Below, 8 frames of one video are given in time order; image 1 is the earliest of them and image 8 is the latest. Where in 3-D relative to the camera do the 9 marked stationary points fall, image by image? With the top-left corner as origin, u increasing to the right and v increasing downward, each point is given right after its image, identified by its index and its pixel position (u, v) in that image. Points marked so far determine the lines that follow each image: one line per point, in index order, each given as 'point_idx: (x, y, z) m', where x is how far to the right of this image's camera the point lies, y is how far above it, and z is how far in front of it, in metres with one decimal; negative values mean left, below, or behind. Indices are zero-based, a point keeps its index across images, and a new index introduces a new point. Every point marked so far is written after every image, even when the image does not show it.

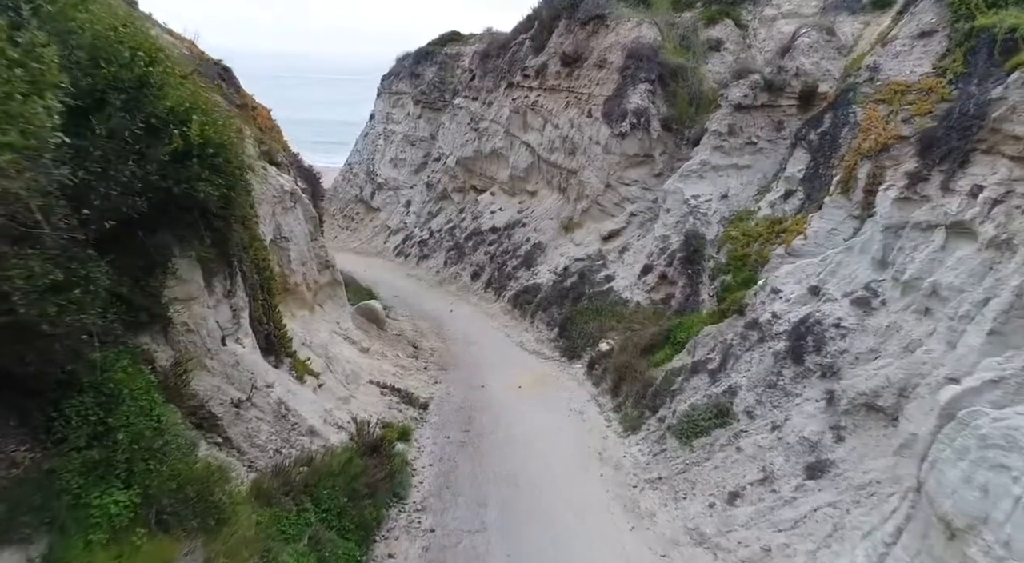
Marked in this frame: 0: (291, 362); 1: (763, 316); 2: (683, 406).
0: (-3.9, -1.5, +14.7) m
1: (+4.3, -0.6, +14.1) m
2: (+2.9, -2.1, +13.9) m
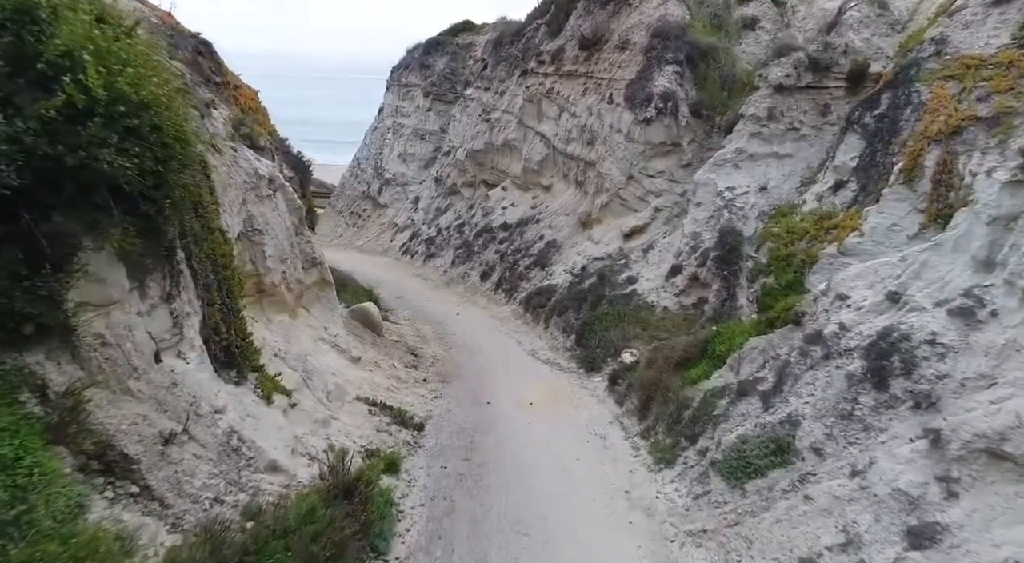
0: (-3.8, -1.5, +12.3) m
1: (+4.4, -0.6, +11.6) m
2: (+3.0, -2.2, +11.4) m
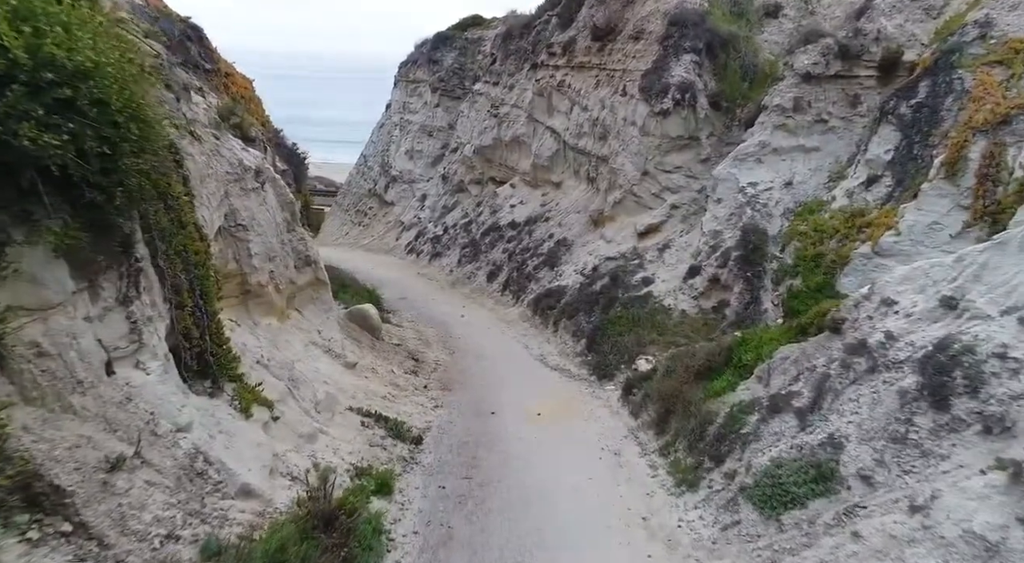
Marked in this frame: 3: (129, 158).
0: (-3.7, -1.5, +11.1) m
1: (+4.5, -0.7, +10.3) m
2: (+3.1, -2.2, +10.1) m
3: (-4.1, +1.3, +8.7) m
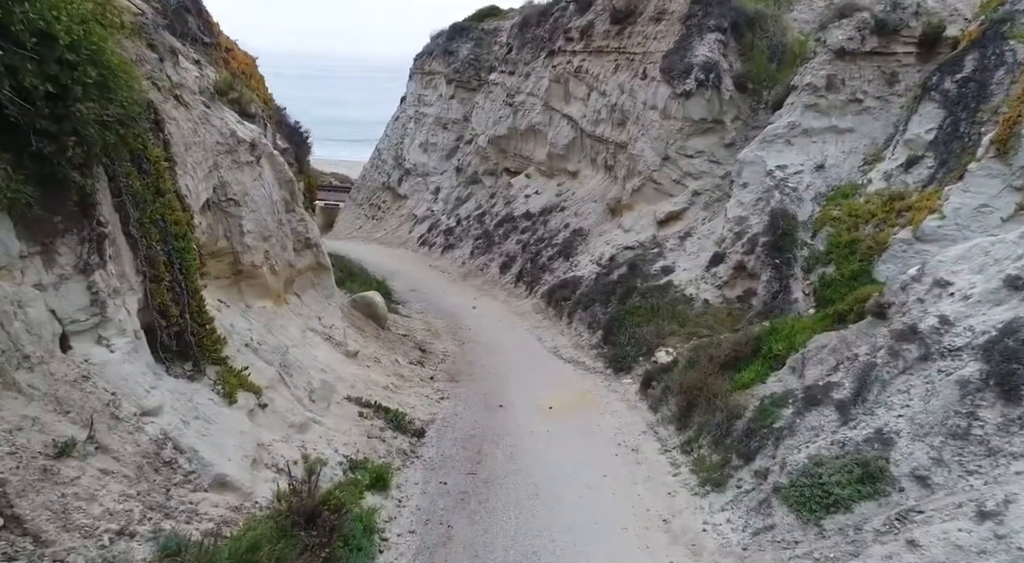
0: (-3.6, -1.1, +10.1) m
1: (+4.6, -0.4, +9.2) m
2: (+3.1, -1.9, +9.0) m
3: (-4.0, +1.7, +7.7) m
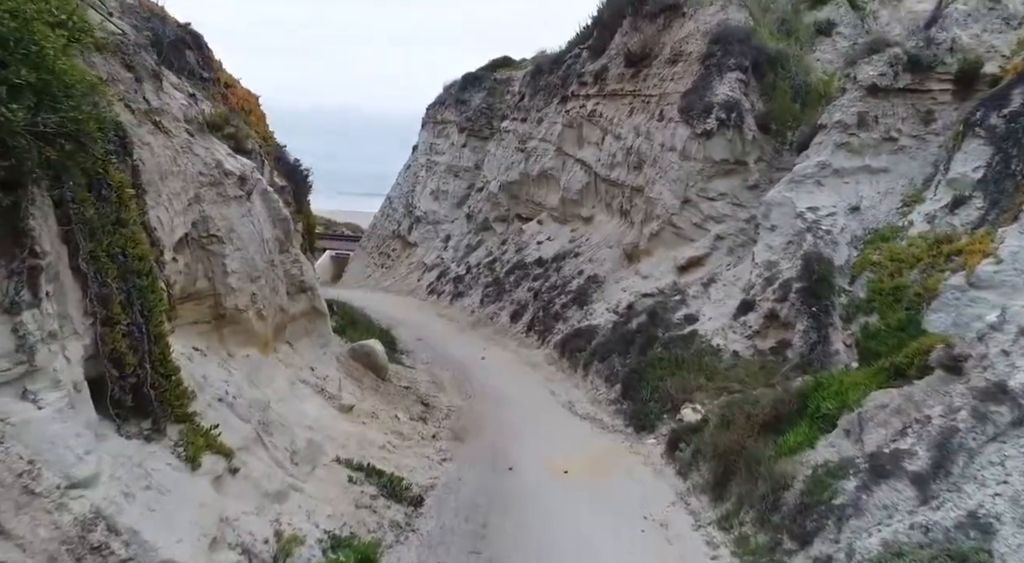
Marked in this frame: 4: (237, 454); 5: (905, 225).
0: (-3.5, -1.6, +8.7) m
1: (+4.7, -0.9, +7.7) m
2: (+3.2, -2.4, +7.5) m
3: (-3.9, +1.3, +6.5) m
4: (-3.1, -2.0, +9.4) m
5: (+7.6, +1.1, +15.9) m
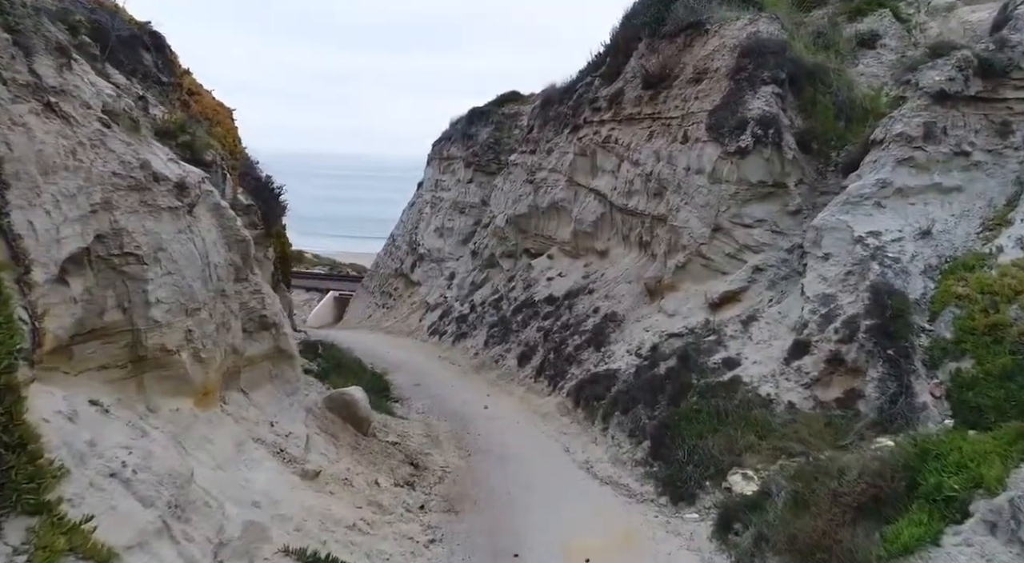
0: (-3.5, -1.8, +5.9) m
1: (+4.7, -1.1, +4.8) m
2: (+3.2, -2.5, +4.6) m
3: (-3.9, +1.3, +3.9) m
4: (-3.1, -2.2, +6.6) m
5: (+7.7, +0.5, +13.1) m
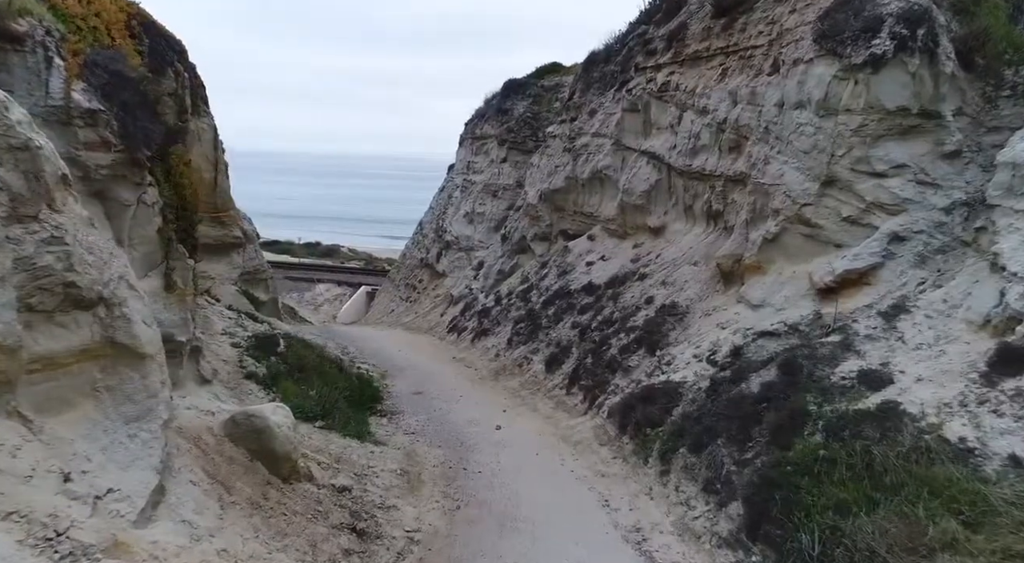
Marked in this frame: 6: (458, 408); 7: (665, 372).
0: (-3.9, -1.3, +0.4) m
1: (+4.2, -0.6, -1.1) m
2: (+2.7, -2.1, -1.3) m
3: (-4.4, +1.8, -1.6) m
4: (-3.5, -1.7, +1.0) m
5: (+7.7, +0.8, +7.0) m
6: (-1.3, -2.9, +18.7) m
7: (+2.6, -1.6, +14.4) m
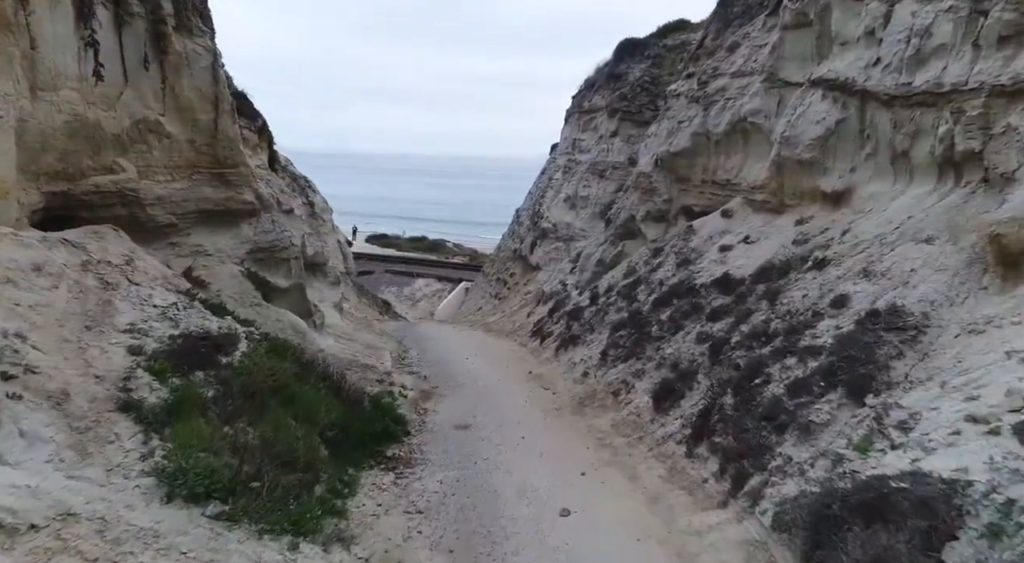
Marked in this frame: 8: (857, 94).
0: (-5.1, -0.8, -6.0) m
1: (+2.7, -0.5, -8.6) m
2: (+1.2, -1.8, -8.6) m
3: (-5.7, +2.3, -7.9) m
4: (-4.6, -1.2, -5.4) m
5: (+7.3, +0.9, -1.0) m
6: (0.0, -2.6, +11.8) m
7: (+3.3, -1.4, +7.0) m
8: (+5.6, +3.1, +13.3) m
